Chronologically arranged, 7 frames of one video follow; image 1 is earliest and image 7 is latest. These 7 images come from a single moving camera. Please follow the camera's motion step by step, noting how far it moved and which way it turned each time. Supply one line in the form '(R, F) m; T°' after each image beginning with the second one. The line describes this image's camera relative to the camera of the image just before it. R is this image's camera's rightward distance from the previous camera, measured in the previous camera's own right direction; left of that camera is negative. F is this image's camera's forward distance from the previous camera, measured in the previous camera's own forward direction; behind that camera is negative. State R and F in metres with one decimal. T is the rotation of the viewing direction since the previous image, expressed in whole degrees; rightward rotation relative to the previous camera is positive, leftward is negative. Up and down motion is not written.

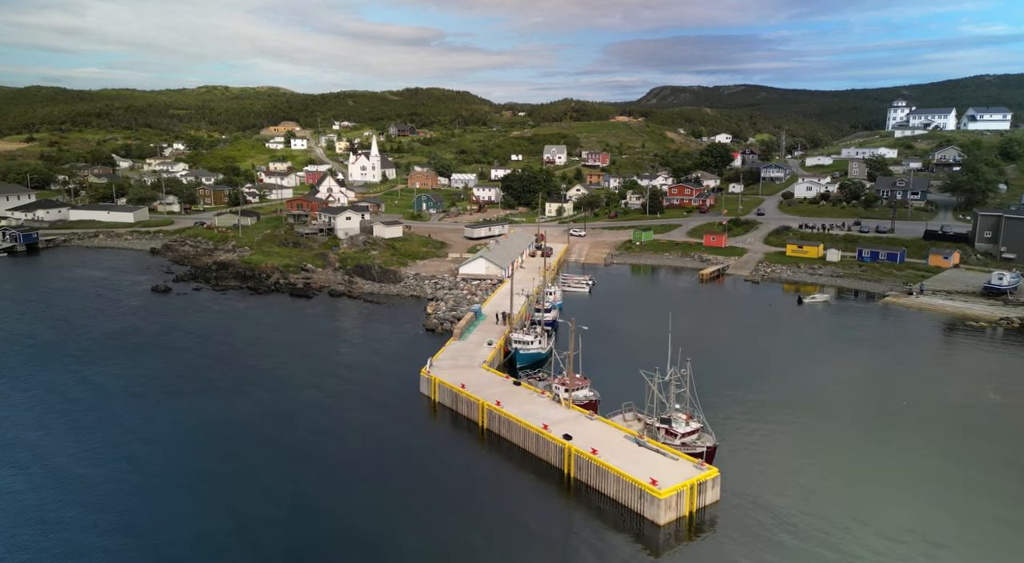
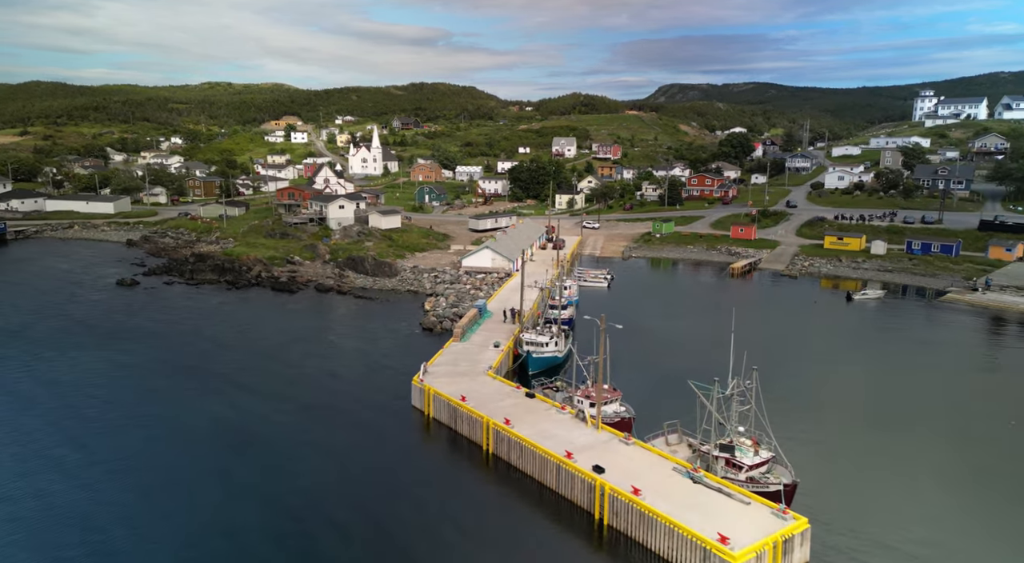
(-0.2, +4.9) m; -1°
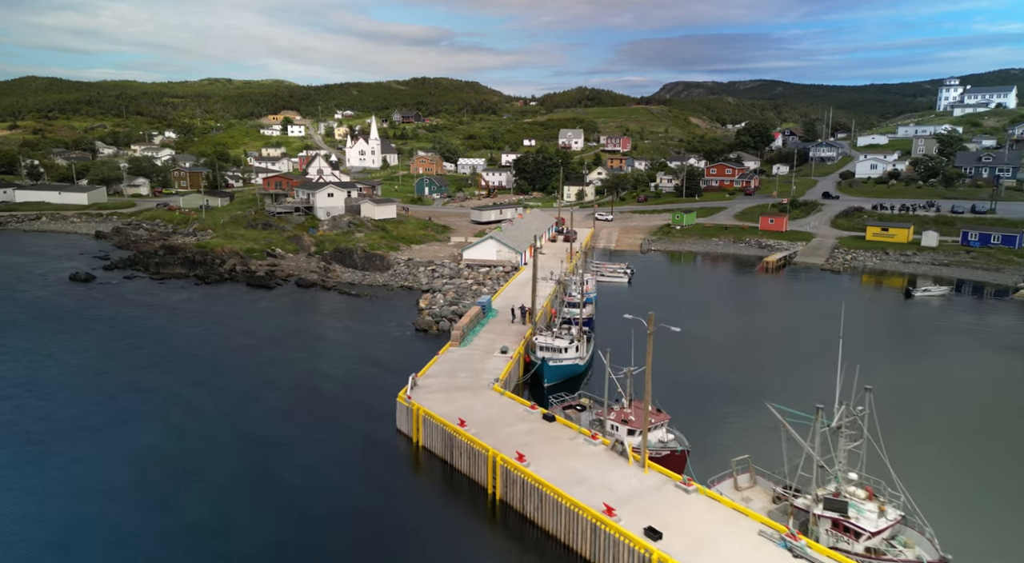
(-0.2, +4.8) m; 0°
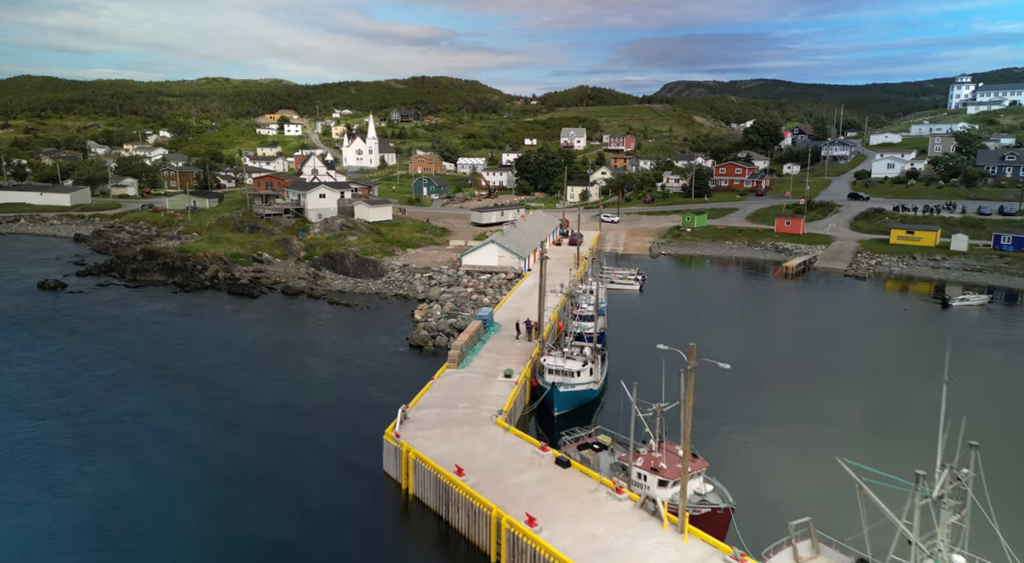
(-0.1, +2.5) m; 0°
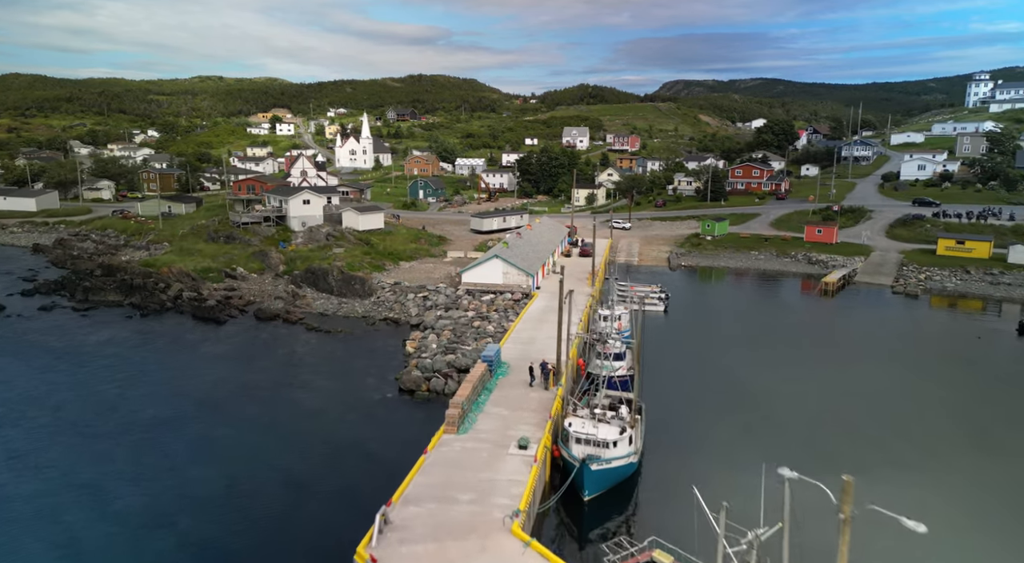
(-0.4, +4.2) m; 0°
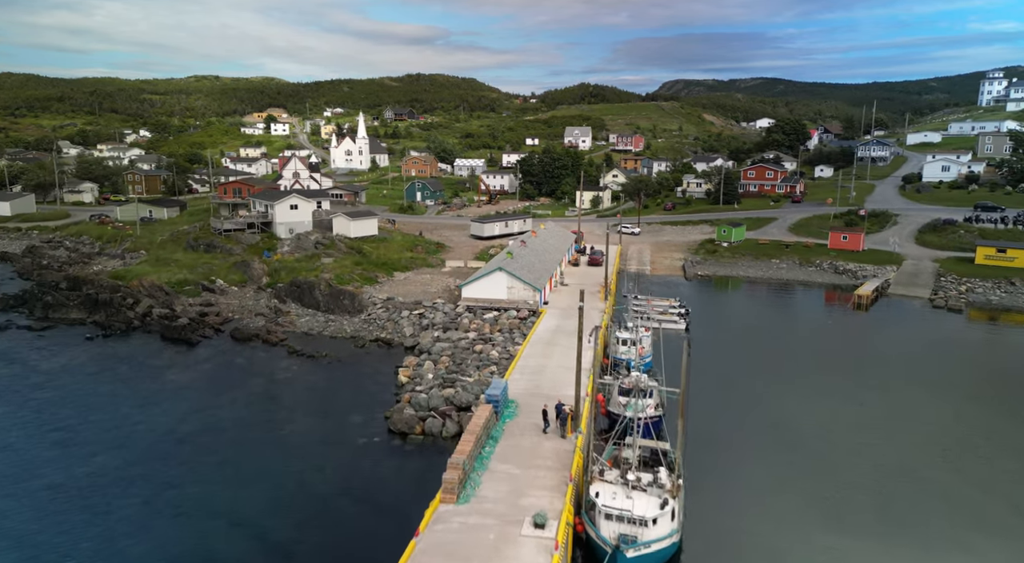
(-0.2, +2.8) m; 0°
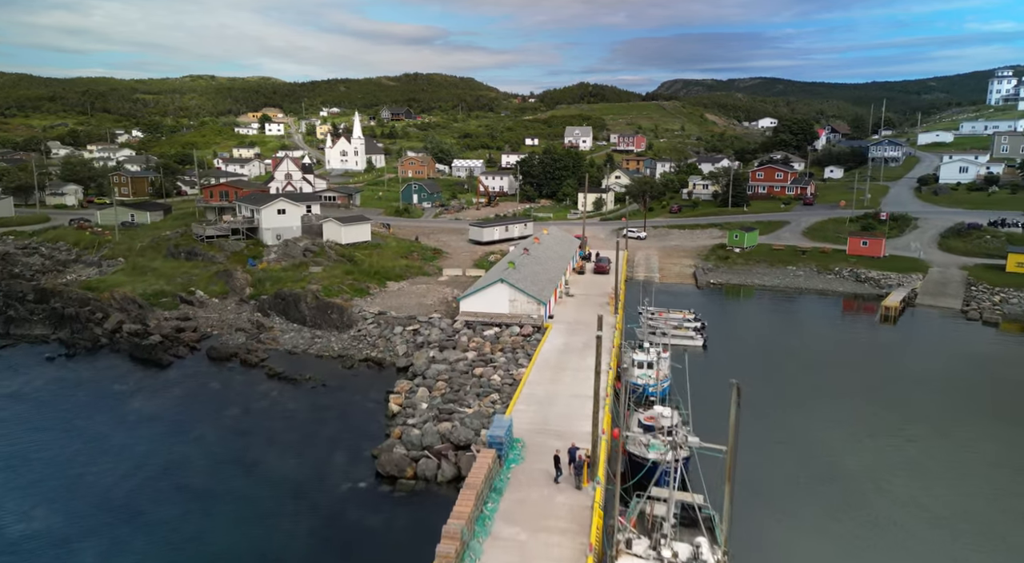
(-0.2, +2.1) m; 0°
